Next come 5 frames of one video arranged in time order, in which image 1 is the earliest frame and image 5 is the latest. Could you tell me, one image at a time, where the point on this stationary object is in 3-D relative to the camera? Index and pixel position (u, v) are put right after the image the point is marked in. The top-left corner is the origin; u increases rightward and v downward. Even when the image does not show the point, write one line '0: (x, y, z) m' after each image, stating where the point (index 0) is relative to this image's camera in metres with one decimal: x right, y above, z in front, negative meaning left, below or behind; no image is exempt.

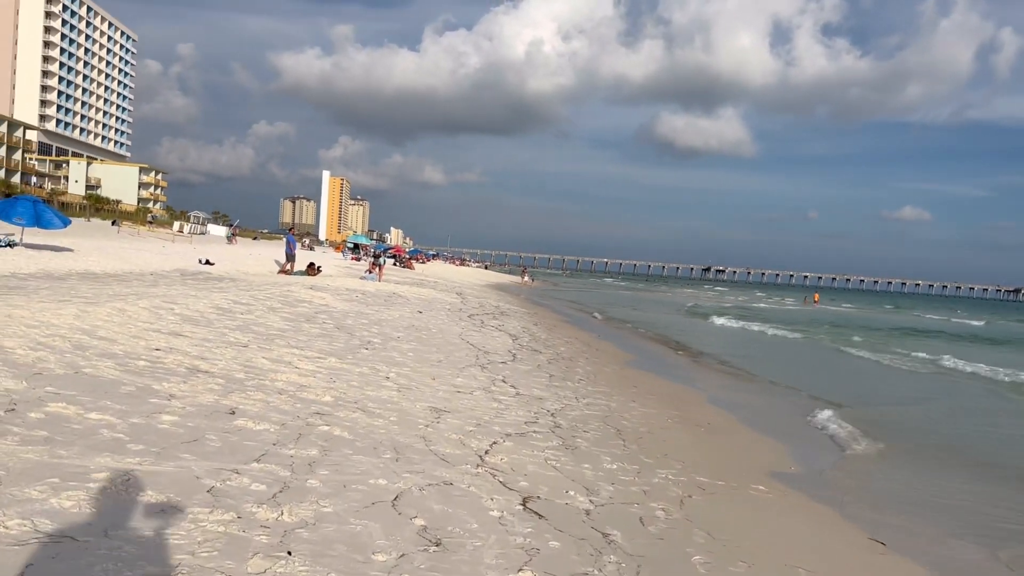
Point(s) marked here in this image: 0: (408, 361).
0: (-1.1, -0.8, +8.8) m
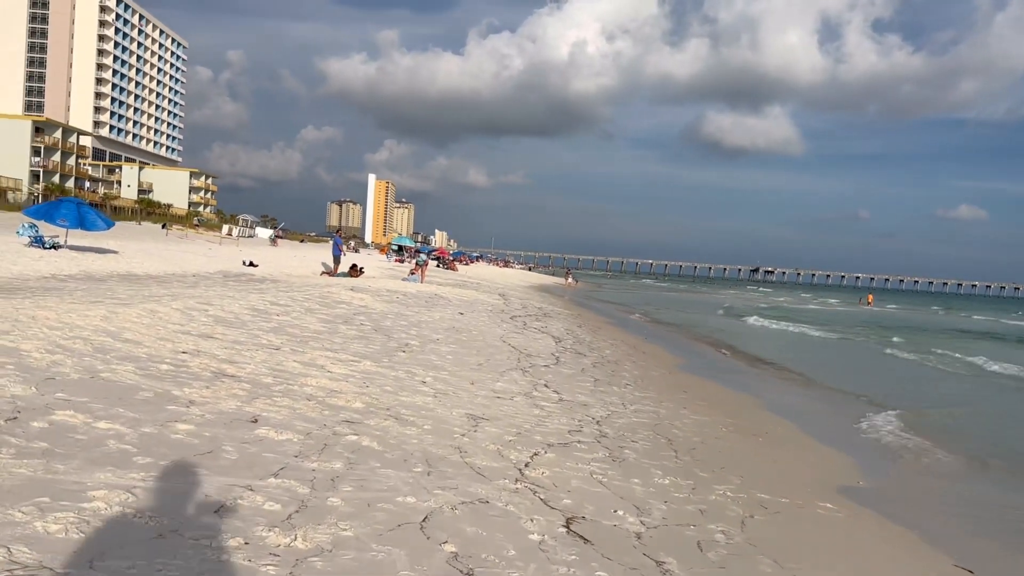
0: (-0.7, -0.8, +8.4) m
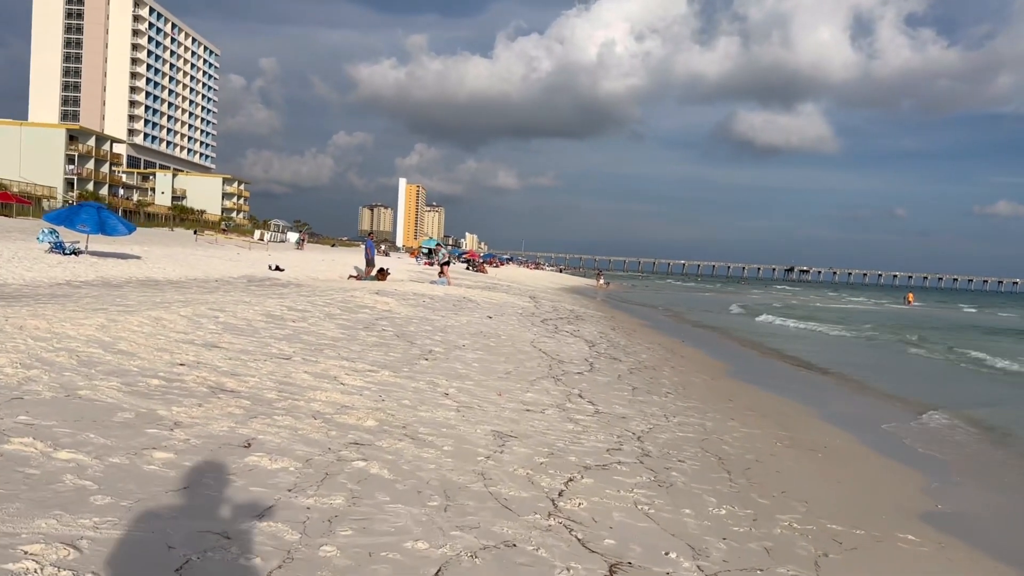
0: (-0.4, -0.8, +7.8) m
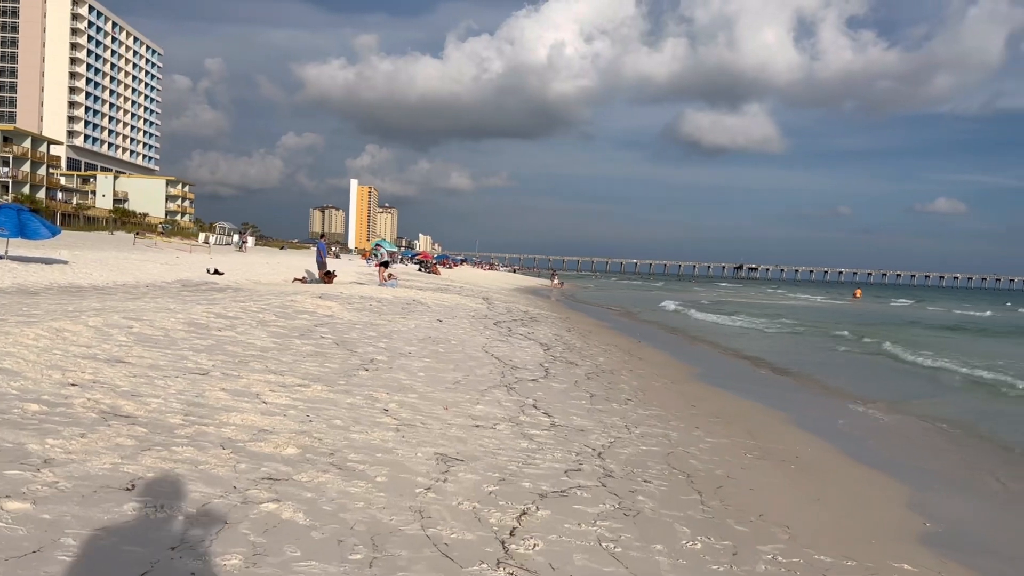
0: (-0.8, -0.8, +7.1) m
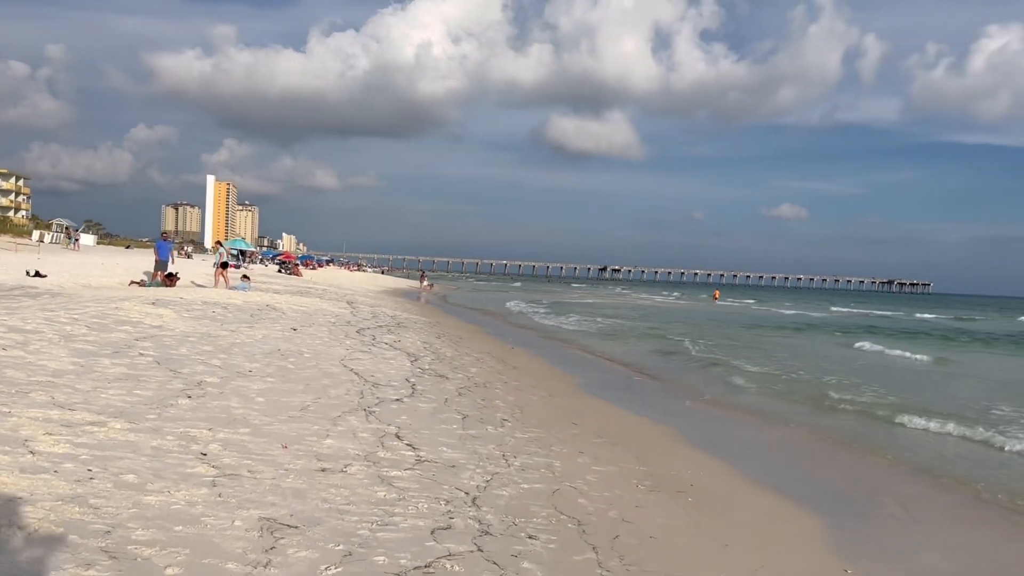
0: (-1.9, -0.9, +5.9) m
